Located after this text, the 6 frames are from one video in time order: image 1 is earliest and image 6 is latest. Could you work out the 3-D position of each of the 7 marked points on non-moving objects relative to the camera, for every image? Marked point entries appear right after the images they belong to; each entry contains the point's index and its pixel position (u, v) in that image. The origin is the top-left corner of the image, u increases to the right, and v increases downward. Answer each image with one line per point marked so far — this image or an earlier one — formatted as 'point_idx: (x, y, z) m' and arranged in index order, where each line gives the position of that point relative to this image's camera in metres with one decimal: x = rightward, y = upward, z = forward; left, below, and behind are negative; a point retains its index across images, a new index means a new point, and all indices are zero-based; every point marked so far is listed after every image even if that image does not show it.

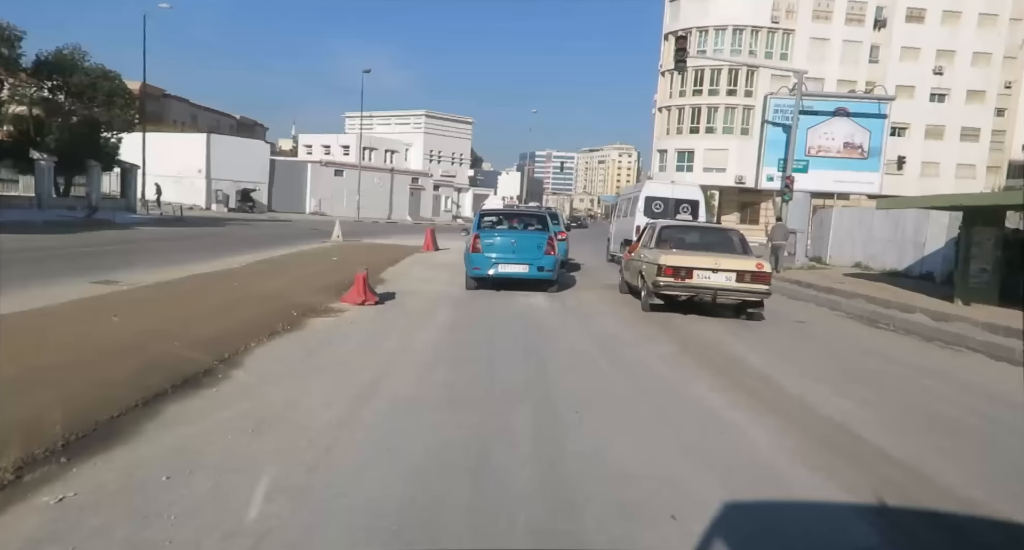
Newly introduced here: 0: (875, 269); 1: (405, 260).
0: (+9.6, +0.1, +17.3) m
1: (-2.9, +0.4, +17.2) m
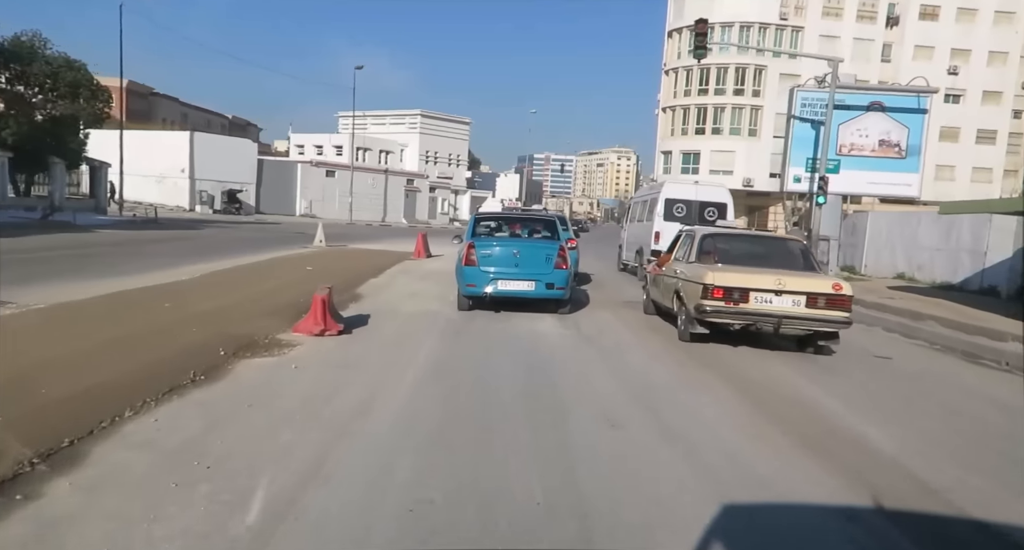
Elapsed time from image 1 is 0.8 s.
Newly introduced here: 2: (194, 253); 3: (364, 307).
0: (+9.6, -0.2, +15.4) m
1: (-2.8, +0.2, +15.2) m
2: (-9.7, +0.7, +19.8) m
3: (-2.2, -0.4, +9.4) m
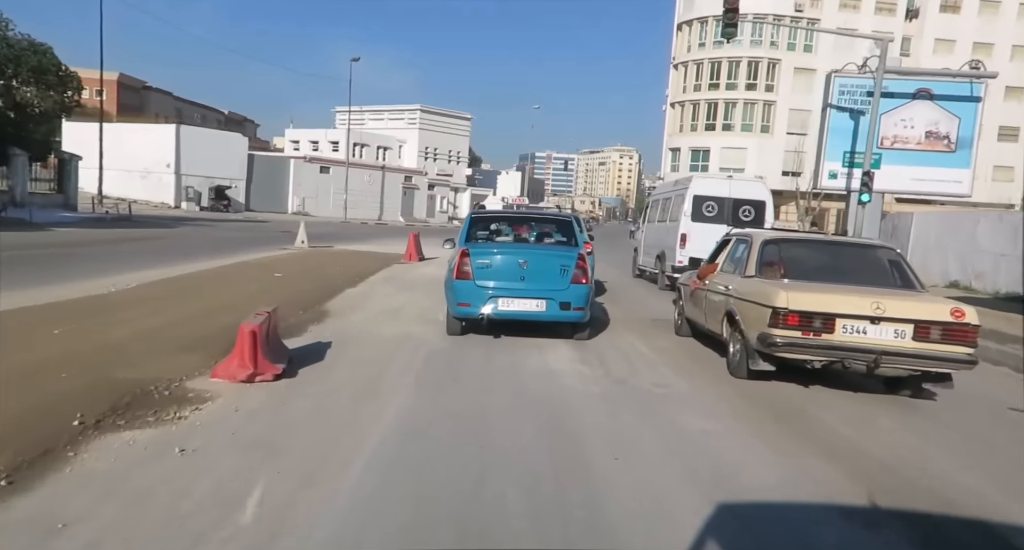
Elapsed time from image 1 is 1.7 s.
0: (+9.6, -0.3, +13.5) m
1: (-2.8, 0.0, +13.3) m
2: (-9.6, +0.6, +17.9) m
3: (-2.1, -0.5, +7.5) m
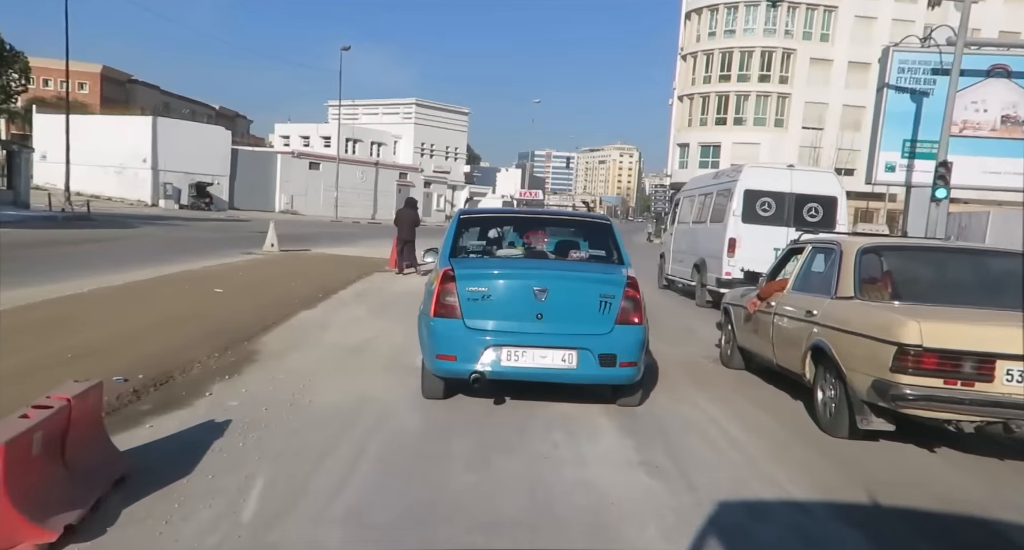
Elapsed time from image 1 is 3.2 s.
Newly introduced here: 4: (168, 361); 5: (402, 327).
0: (+9.7, -0.6, +11.0) m
1: (-2.7, -0.2, +10.8) m
2: (-9.6, +0.4, +15.5) m
3: (-2.1, -0.8, +5.1) m
4: (-2.8, -0.7, +5.3) m
5: (-1.3, -0.6, +7.3) m
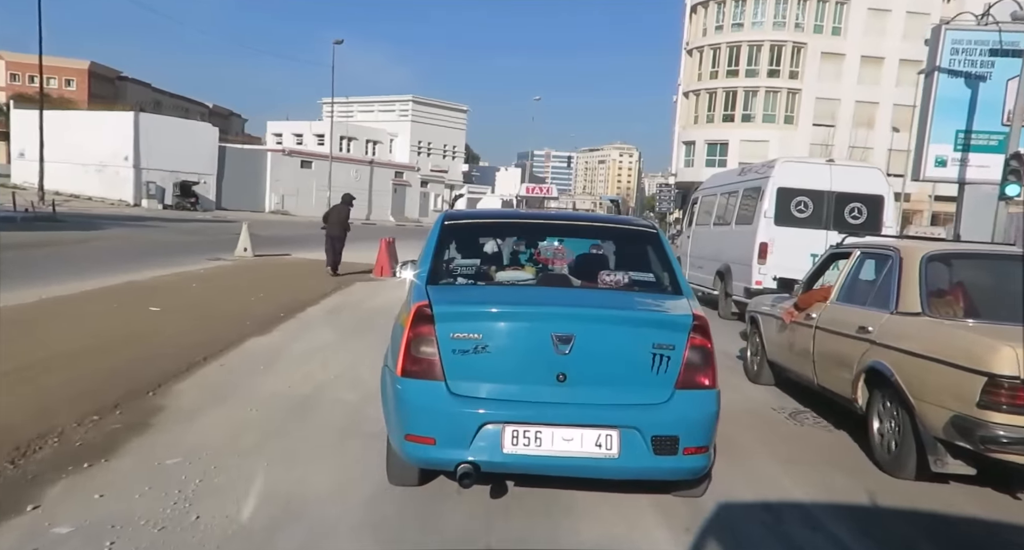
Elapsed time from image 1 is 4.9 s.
0: (+9.7, -0.7, +9.4) m
1: (-2.7, -0.4, +9.2) m
2: (-9.5, +0.2, +13.8) m
3: (-2.0, -0.9, +3.4) m
4: (-2.8, -0.9, +3.6) m
5: (-1.2, -0.8, +5.7) m
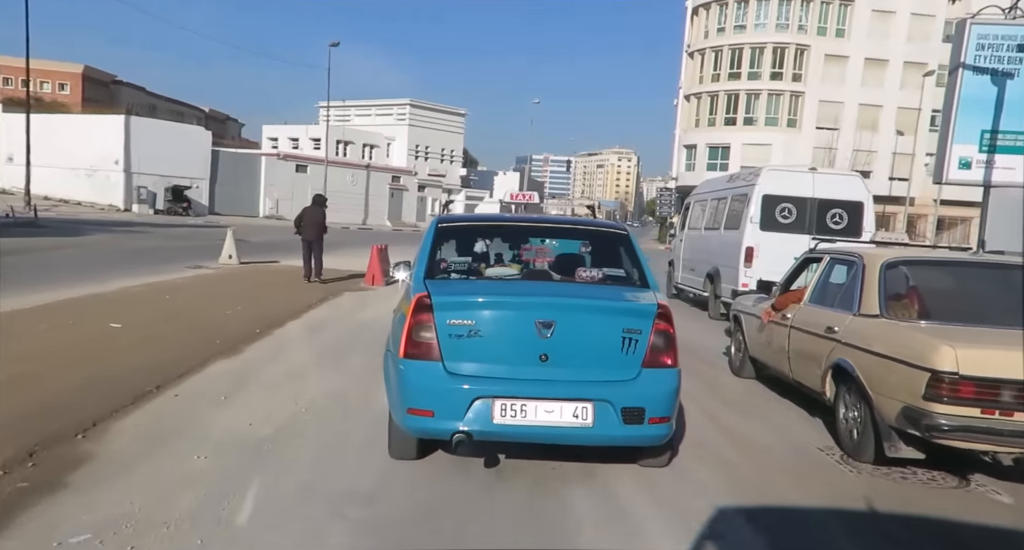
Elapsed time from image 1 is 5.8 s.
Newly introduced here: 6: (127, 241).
0: (+9.7, -0.9, +8.7) m
1: (-2.7, -0.5, +8.4) m
2: (-9.6, 0.0, +13.0) m
3: (-2.0, -1.0, +2.7) m
4: (-2.7, -1.0, +2.9) m
5: (-1.2, -0.9, +4.9) m
6: (-11.1, +0.9, +19.2) m
